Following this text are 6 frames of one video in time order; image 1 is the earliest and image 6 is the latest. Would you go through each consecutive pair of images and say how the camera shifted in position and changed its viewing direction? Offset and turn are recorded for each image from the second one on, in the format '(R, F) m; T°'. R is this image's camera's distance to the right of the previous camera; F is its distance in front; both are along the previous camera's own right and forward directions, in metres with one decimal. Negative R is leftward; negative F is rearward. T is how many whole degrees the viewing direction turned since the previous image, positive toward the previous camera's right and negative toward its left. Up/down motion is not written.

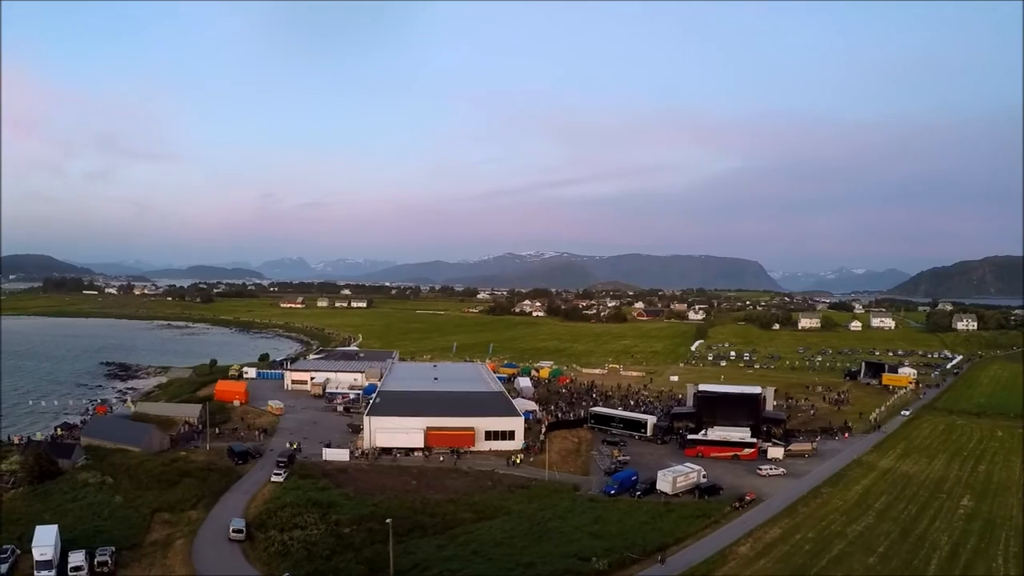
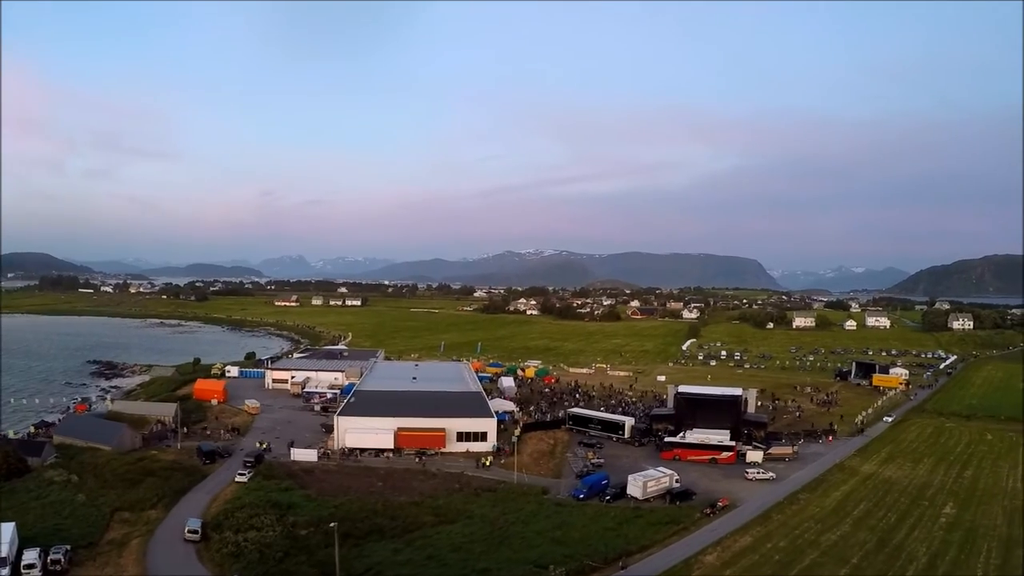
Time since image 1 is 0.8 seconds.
(+1.4, +0.8) m; 0°
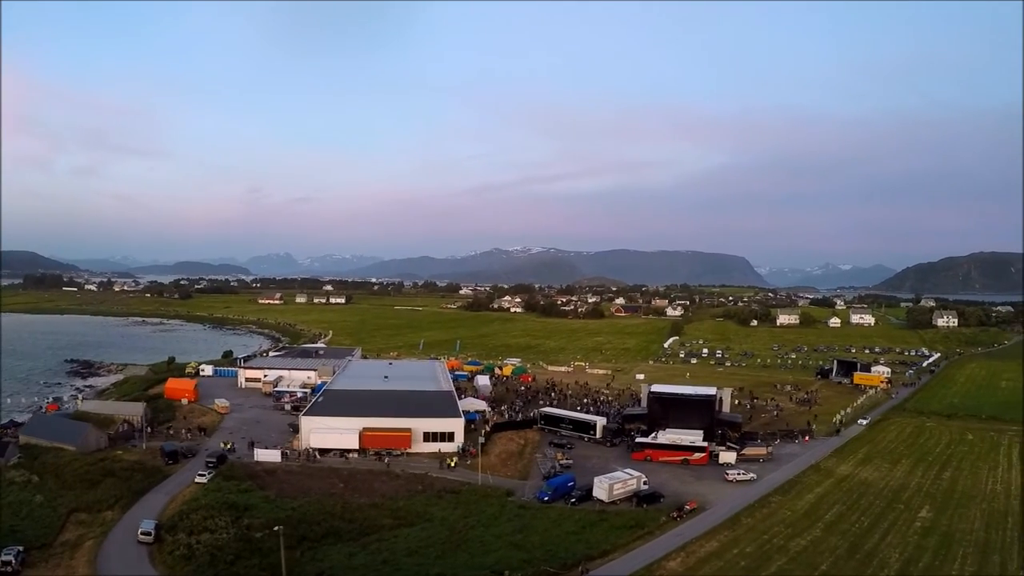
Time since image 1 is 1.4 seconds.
(+1.1, +0.9) m; +1°
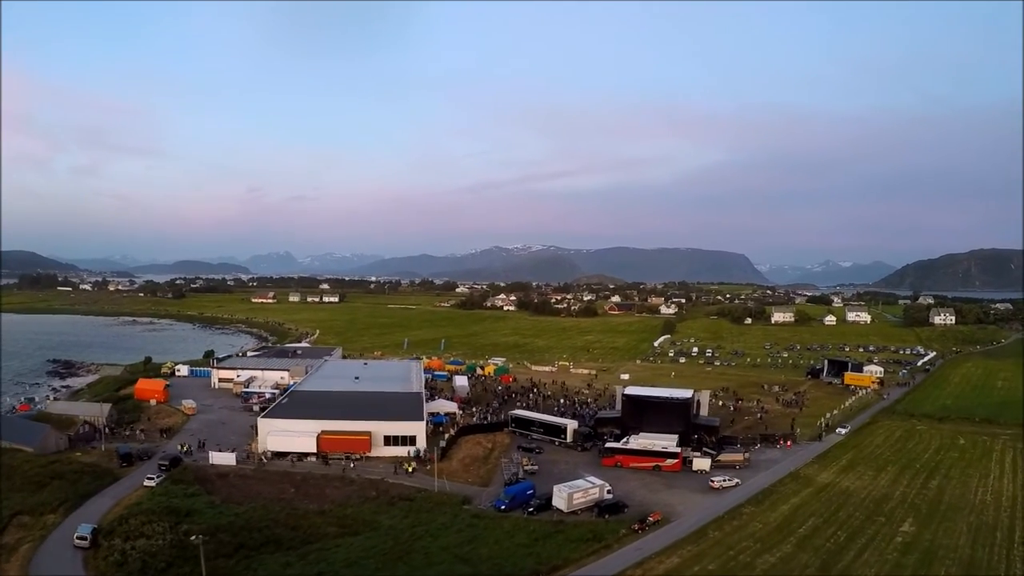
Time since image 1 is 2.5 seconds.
(+1.7, +1.3) m; -1°
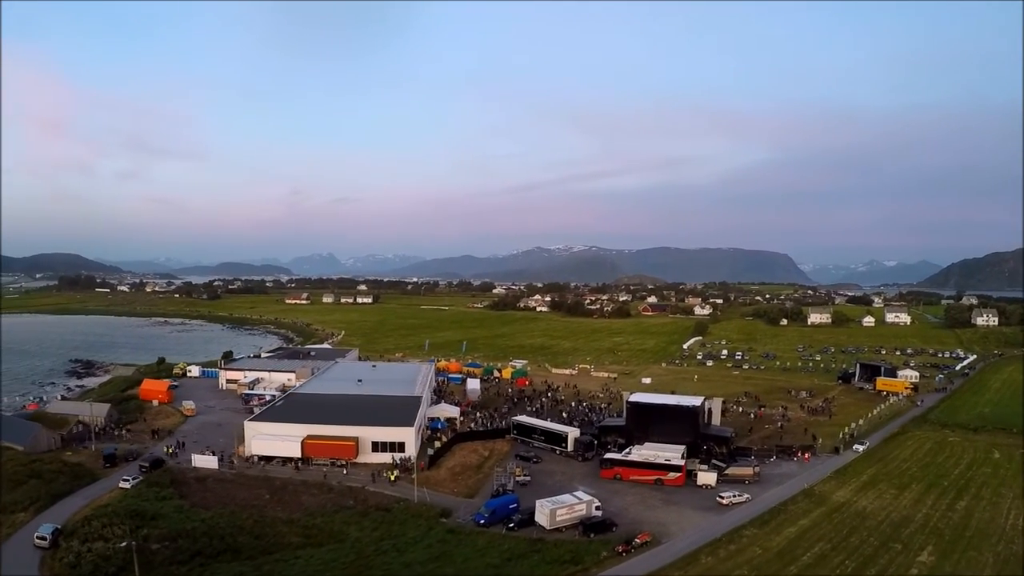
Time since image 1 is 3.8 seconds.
(+2.1, +1.6) m; -5°
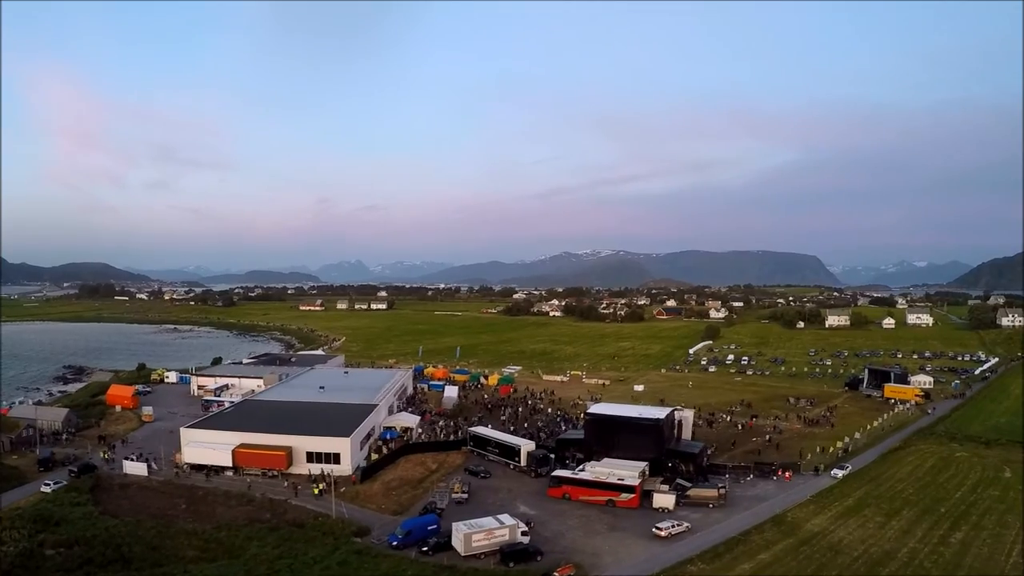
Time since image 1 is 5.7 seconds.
(+3.4, +2.4) m; -4°
